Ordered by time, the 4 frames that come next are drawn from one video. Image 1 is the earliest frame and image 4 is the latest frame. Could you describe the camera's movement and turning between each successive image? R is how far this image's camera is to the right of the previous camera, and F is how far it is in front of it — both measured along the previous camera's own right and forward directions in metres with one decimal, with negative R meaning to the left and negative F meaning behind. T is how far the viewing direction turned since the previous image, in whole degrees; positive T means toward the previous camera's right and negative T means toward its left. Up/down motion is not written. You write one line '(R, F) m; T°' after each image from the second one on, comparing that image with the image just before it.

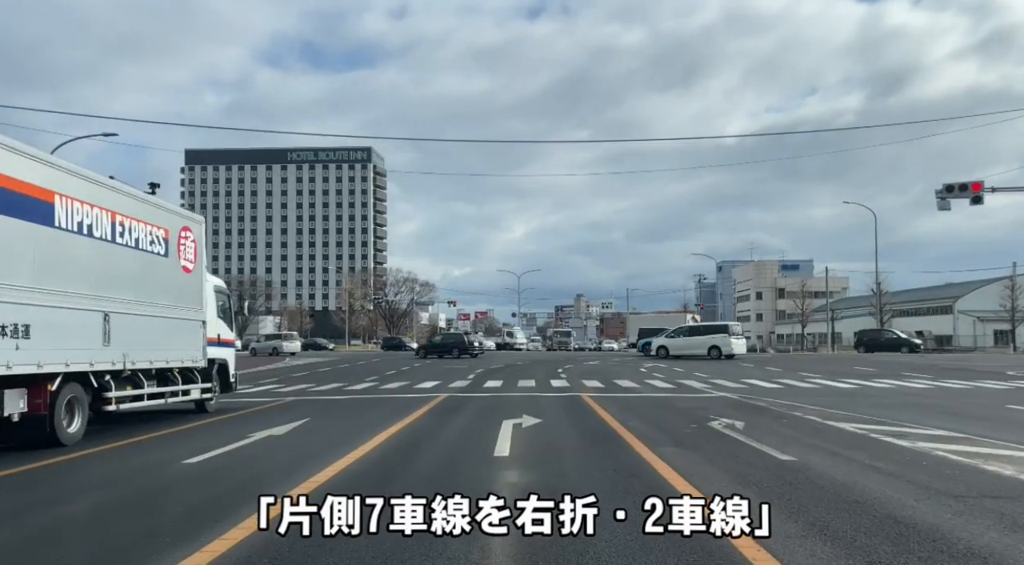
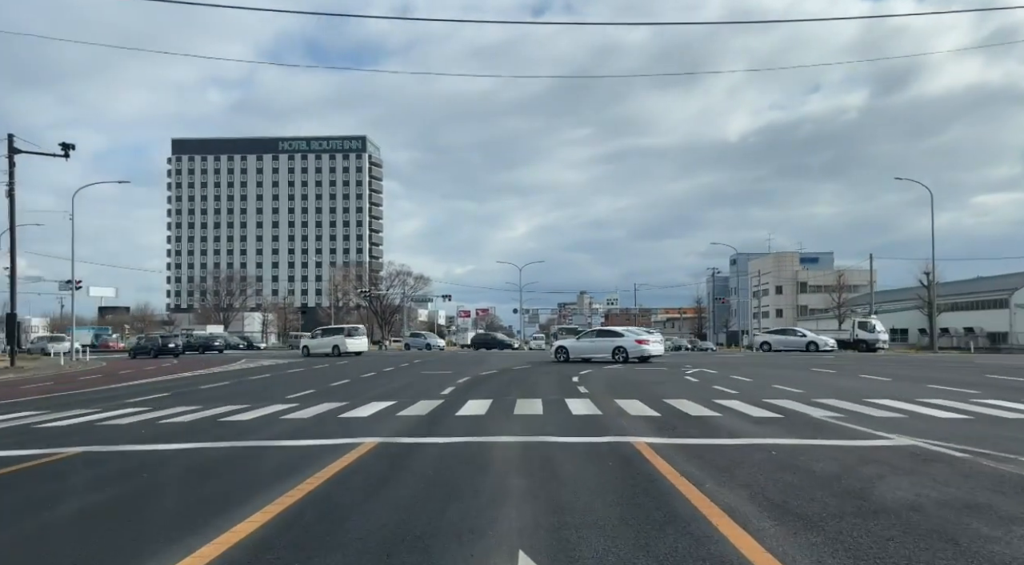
(+0.2, +9.6) m; 0°
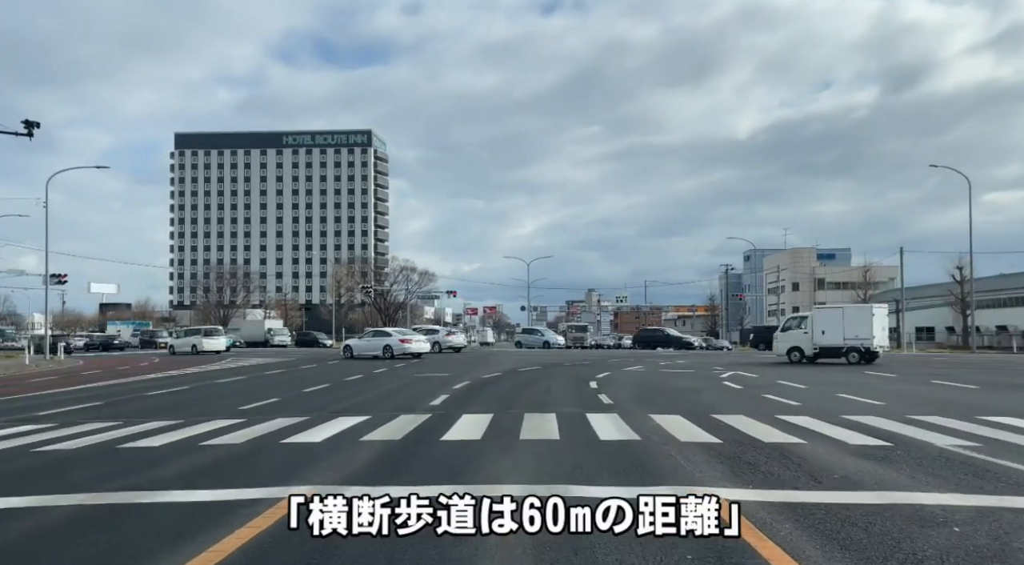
(0.0, +3.8) m; -1°
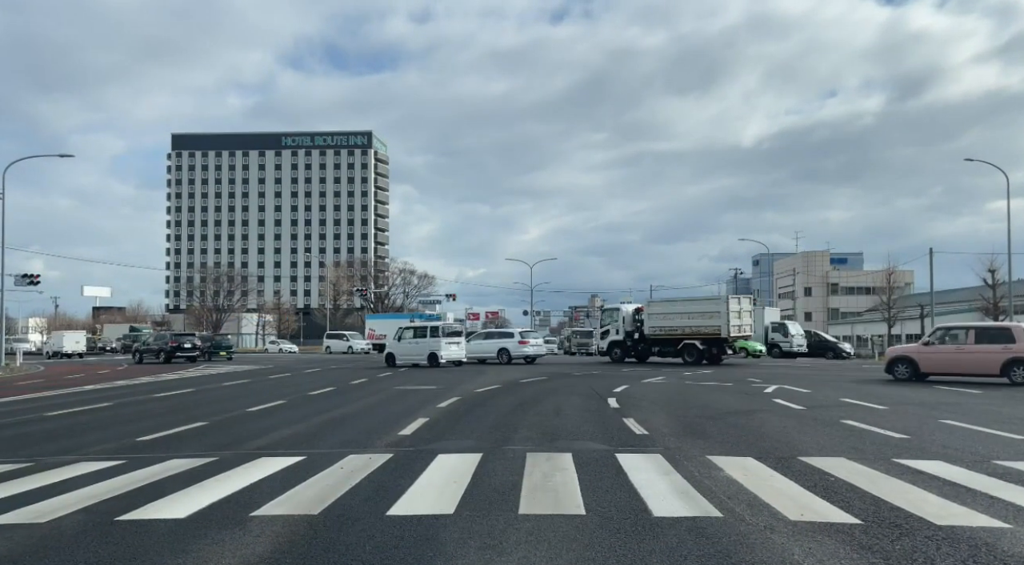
(+0.1, +4.2) m; 0°
